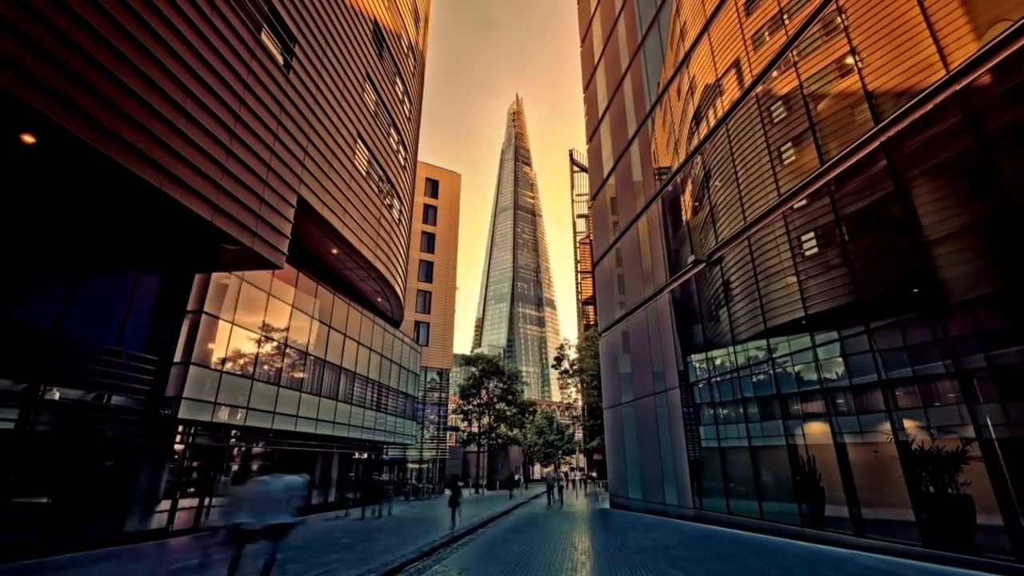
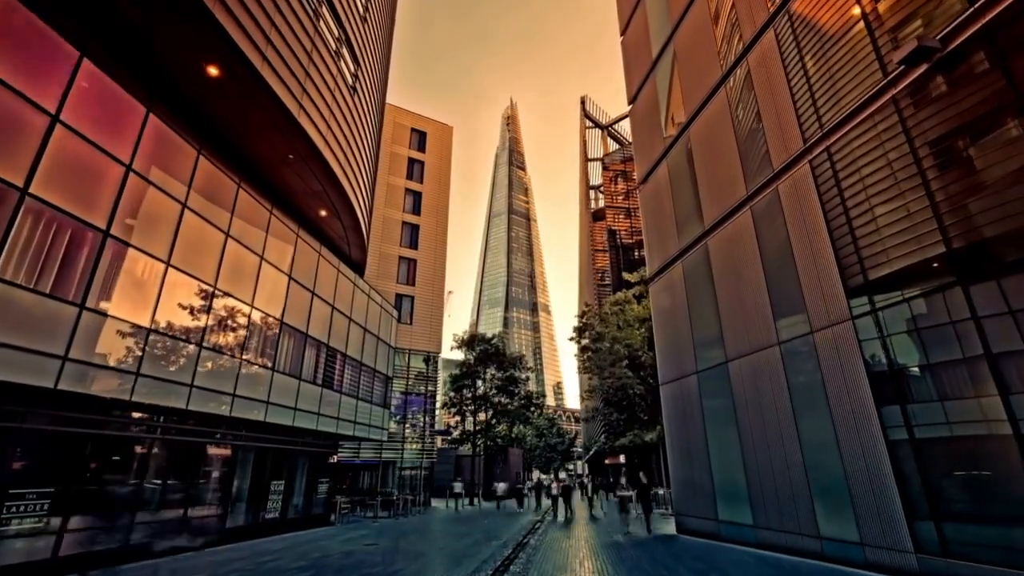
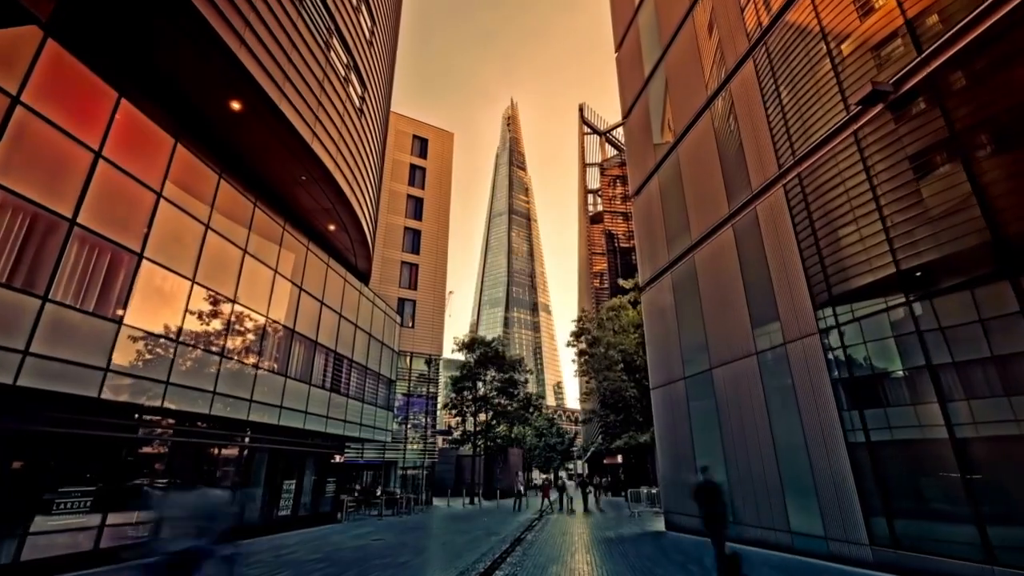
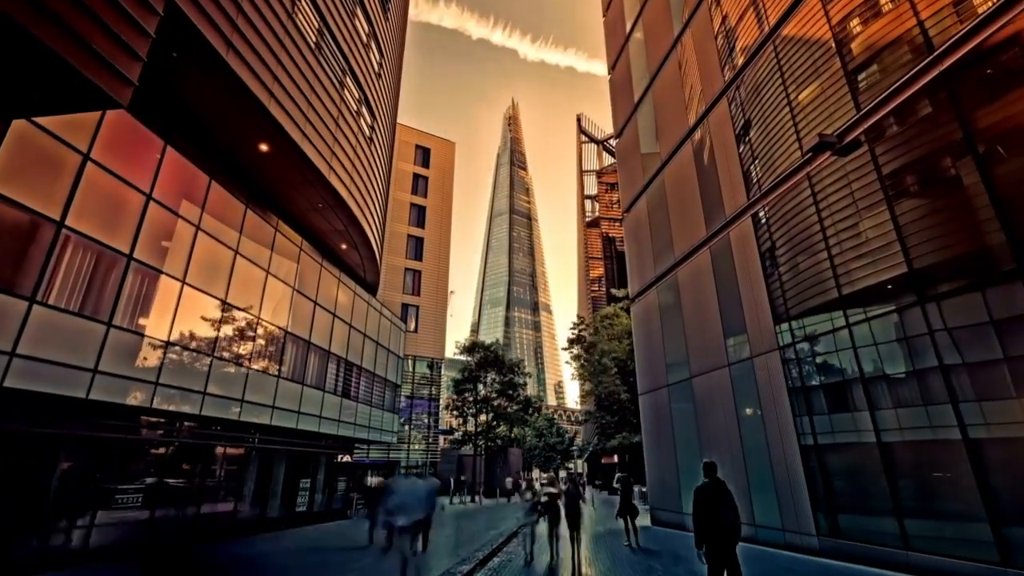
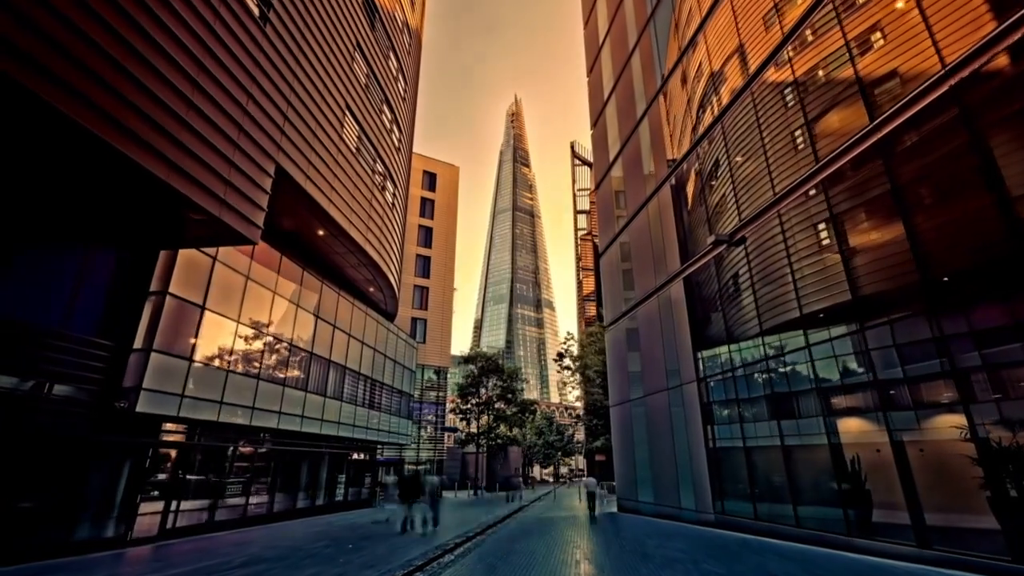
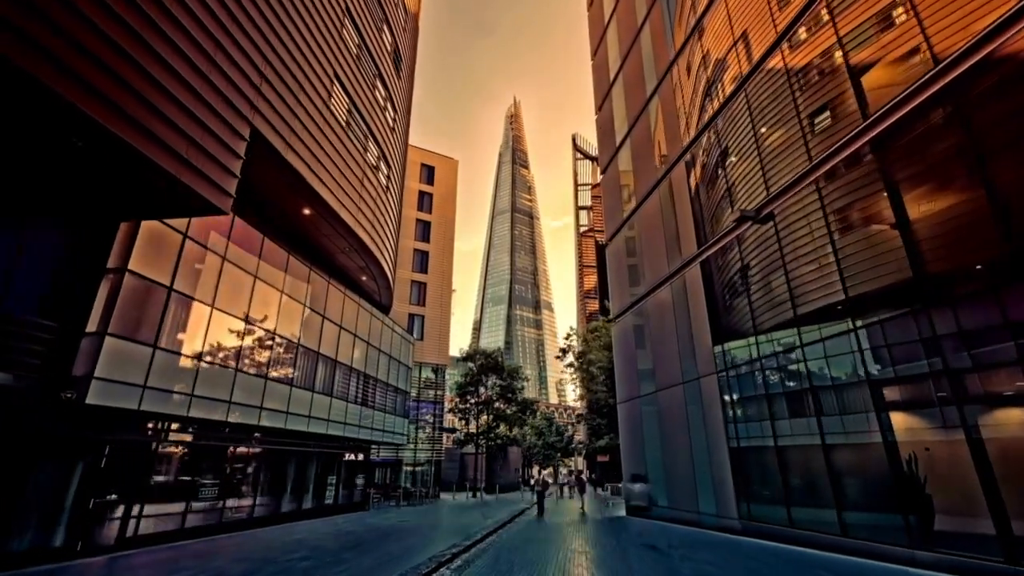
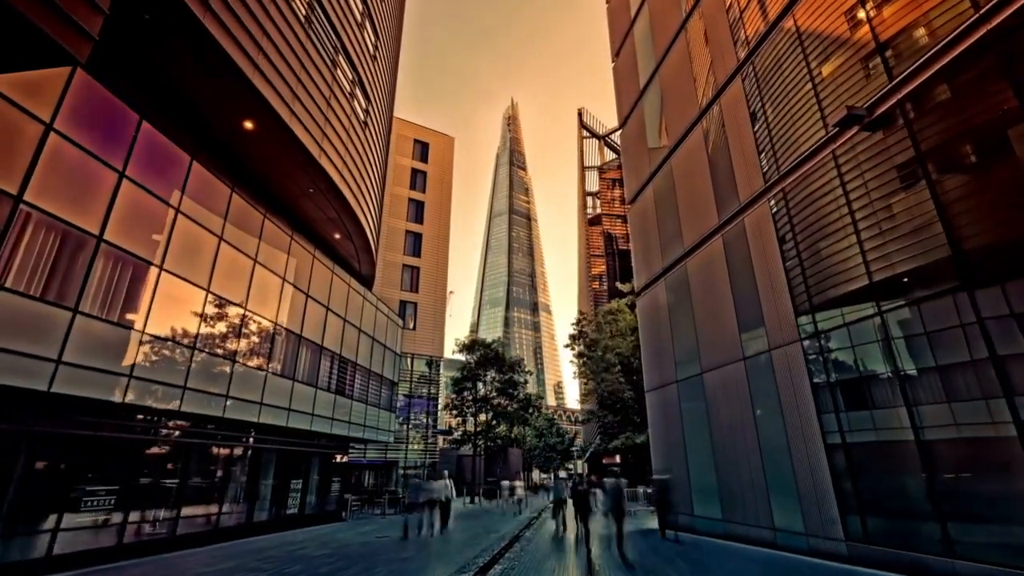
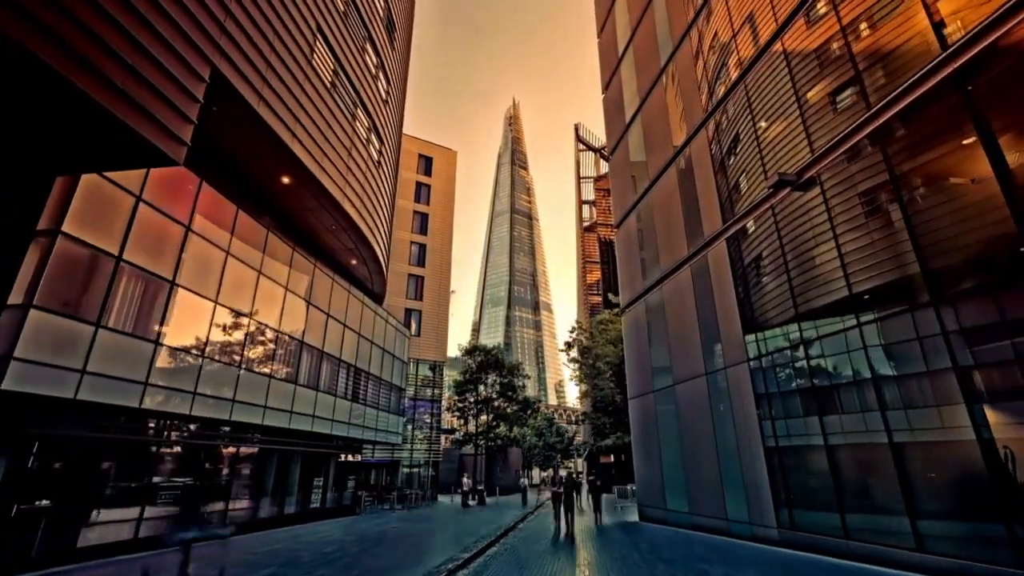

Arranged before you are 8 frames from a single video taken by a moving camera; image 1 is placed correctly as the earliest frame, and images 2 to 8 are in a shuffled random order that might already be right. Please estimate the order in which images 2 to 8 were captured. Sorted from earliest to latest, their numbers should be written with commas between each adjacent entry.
5, 6, 8, 4, 7, 3, 2
